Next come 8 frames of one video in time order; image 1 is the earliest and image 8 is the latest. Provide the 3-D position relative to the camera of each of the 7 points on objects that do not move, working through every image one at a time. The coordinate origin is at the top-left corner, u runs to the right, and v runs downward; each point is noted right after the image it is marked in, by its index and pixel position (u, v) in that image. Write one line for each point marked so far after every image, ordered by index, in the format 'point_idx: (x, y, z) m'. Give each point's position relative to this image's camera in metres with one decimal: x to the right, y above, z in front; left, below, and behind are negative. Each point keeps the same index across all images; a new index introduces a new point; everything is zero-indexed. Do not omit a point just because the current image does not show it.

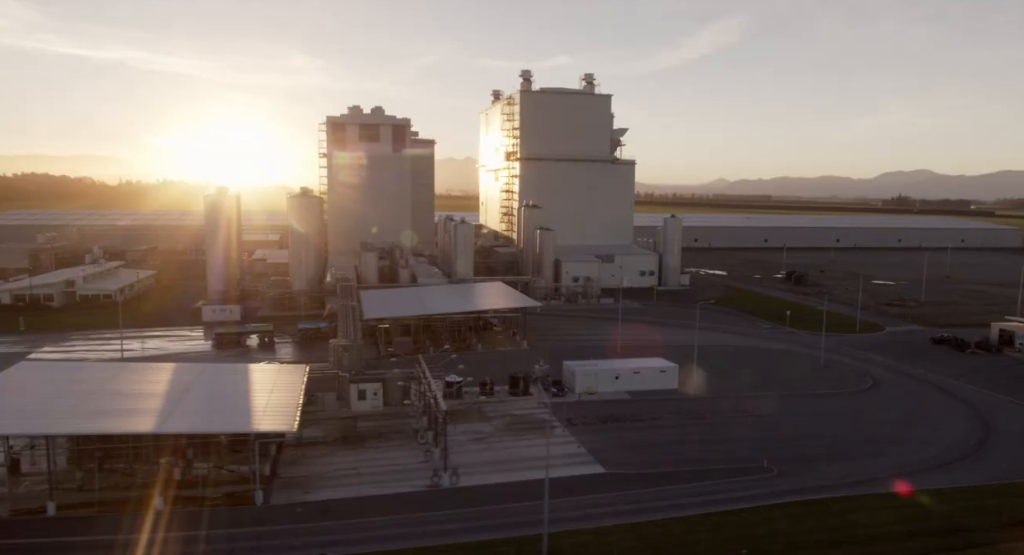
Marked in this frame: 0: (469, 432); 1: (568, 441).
0: (-1.4, -4.6, +19.4) m
1: (+1.5, -4.7, +18.6) m
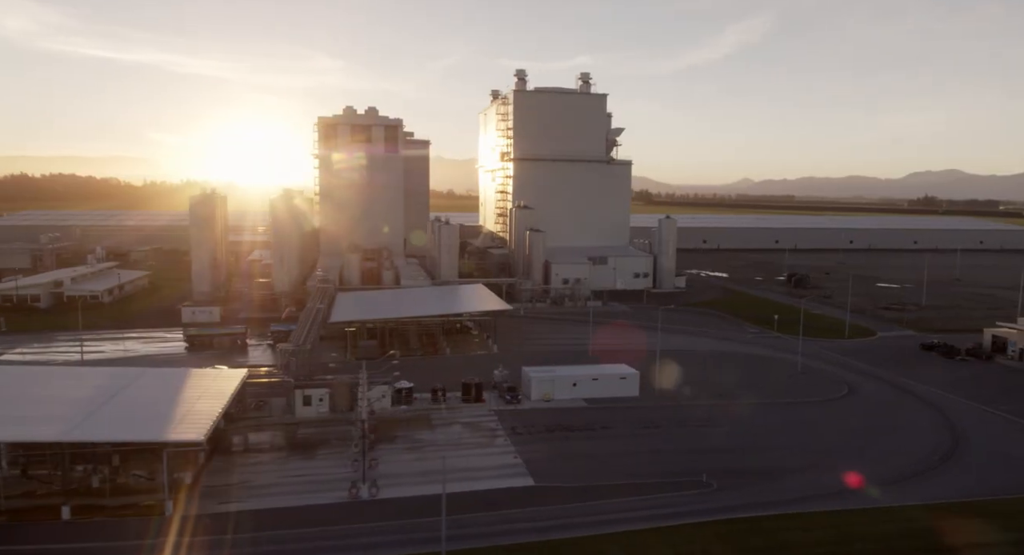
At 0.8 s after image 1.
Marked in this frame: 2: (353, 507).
0: (-3.1, -4.8, +18.9) m
1: (-0.3, -4.8, +18.0) m
2: (-3.6, -5.2, +14.7) m
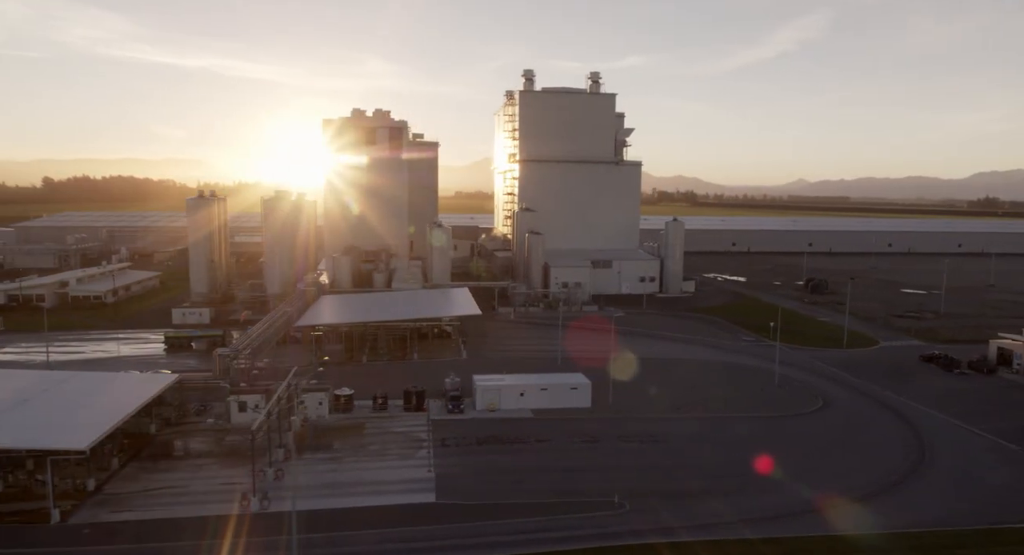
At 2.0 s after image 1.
0: (-5.2, -4.9, +18.4) m
1: (-2.5, -5.0, +17.4) m
2: (-6.0, -5.3, +14.3) m
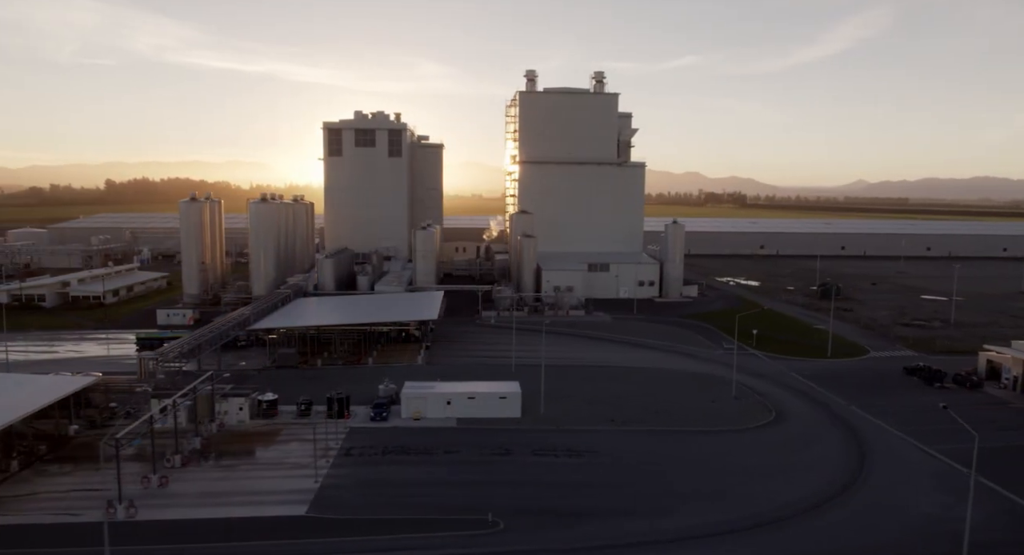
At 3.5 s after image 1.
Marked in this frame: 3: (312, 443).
0: (-7.9, -5.1, +18.2) m
1: (-5.2, -5.1, +17.0) m
2: (-9.0, -5.5, +14.2) m
3: (-5.9, -4.9, +19.4) m
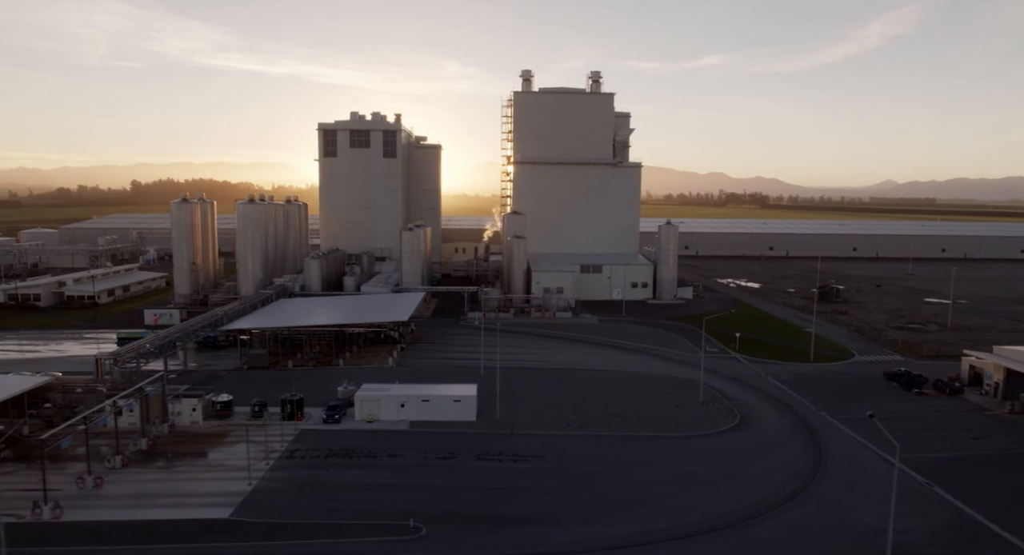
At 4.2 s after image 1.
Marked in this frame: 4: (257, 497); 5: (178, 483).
0: (-9.5, -5.1, +18.3) m
1: (-6.9, -5.2, +17.0) m
2: (-10.7, -5.5, +14.2) m
3: (-7.5, -5.0, +19.4) m
4: (-6.1, -5.3, +15.9) m
5: (-8.5, -5.2, +16.7) m
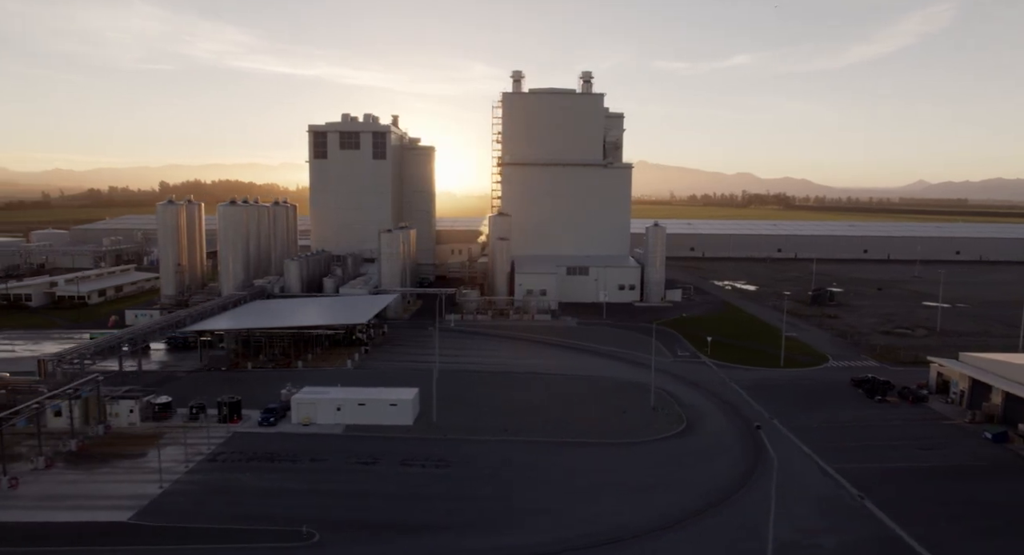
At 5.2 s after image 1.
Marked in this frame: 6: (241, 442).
0: (-11.7, -5.2, +18.4) m
1: (-9.1, -5.3, +17.0) m
2: (-13.0, -5.6, +14.4) m
3: (-9.7, -5.0, +19.4) m
4: (-8.4, -5.4, +15.9) m
5: (-10.7, -5.3, +16.8) m
6: (-8.2, -5.0, +19.8) m
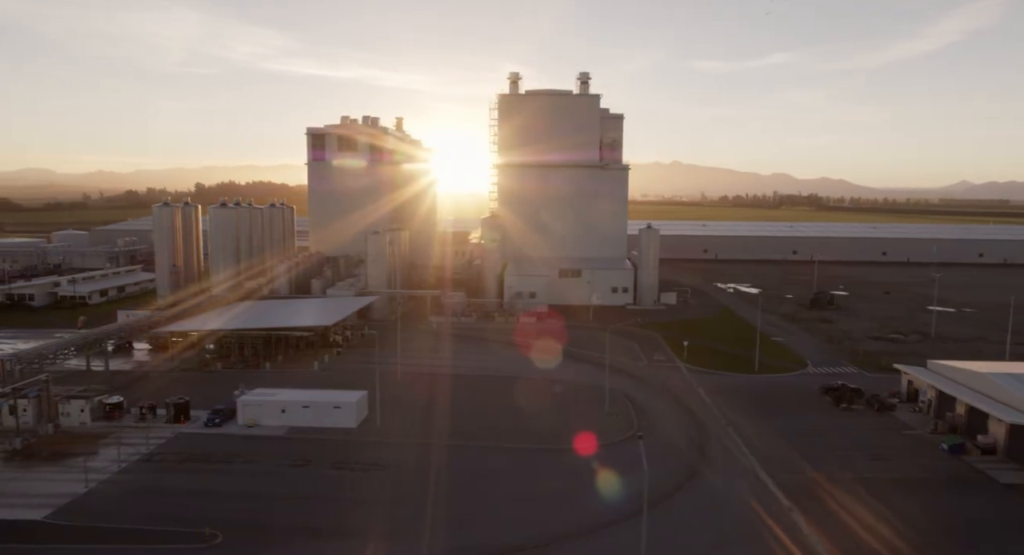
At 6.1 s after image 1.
0: (-13.7, -5.3, +18.9) m
1: (-11.2, -5.4, +17.4) m
2: (-15.2, -5.7, +14.9) m
3: (-11.6, -5.1, +19.8) m
4: (-10.5, -5.5, +16.2) m
5: (-12.8, -5.4, +17.3) m
6: (-10.2, -5.1, +20.1) m
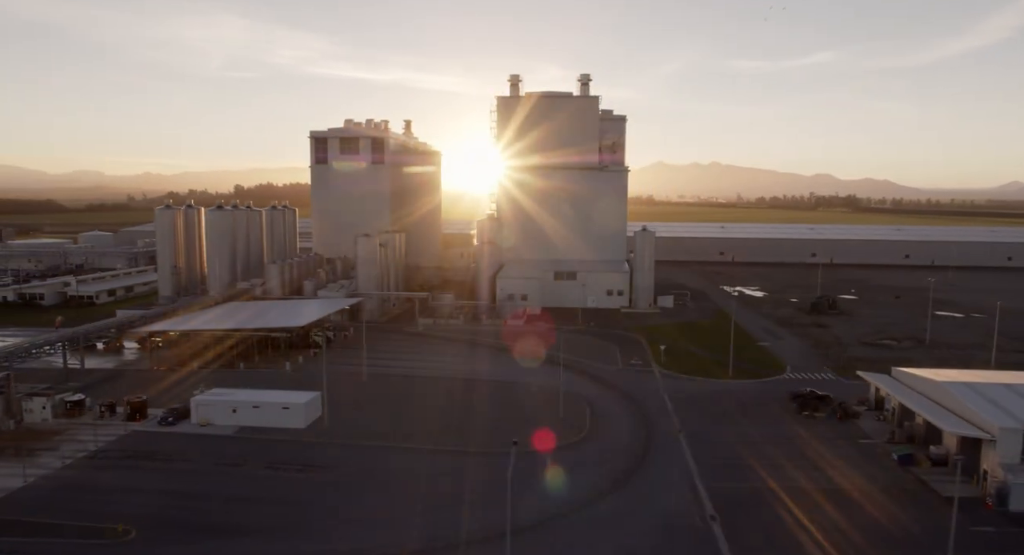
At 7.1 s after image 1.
0: (-15.7, -5.3, +19.7) m
1: (-13.2, -5.4, +18.1) m
2: (-17.4, -5.7, +15.8) m
3: (-13.6, -5.2, +20.5) m
4: (-12.6, -5.6, +16.9) m
5: (-14.9, -5.5, +18.0) m
6: (-12.1, -5.2, +20.7) m
